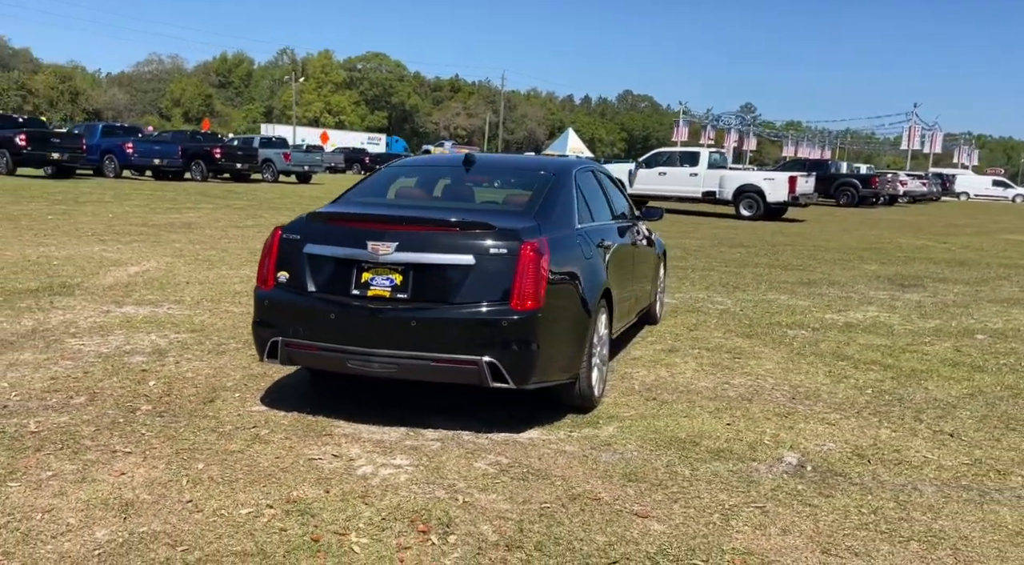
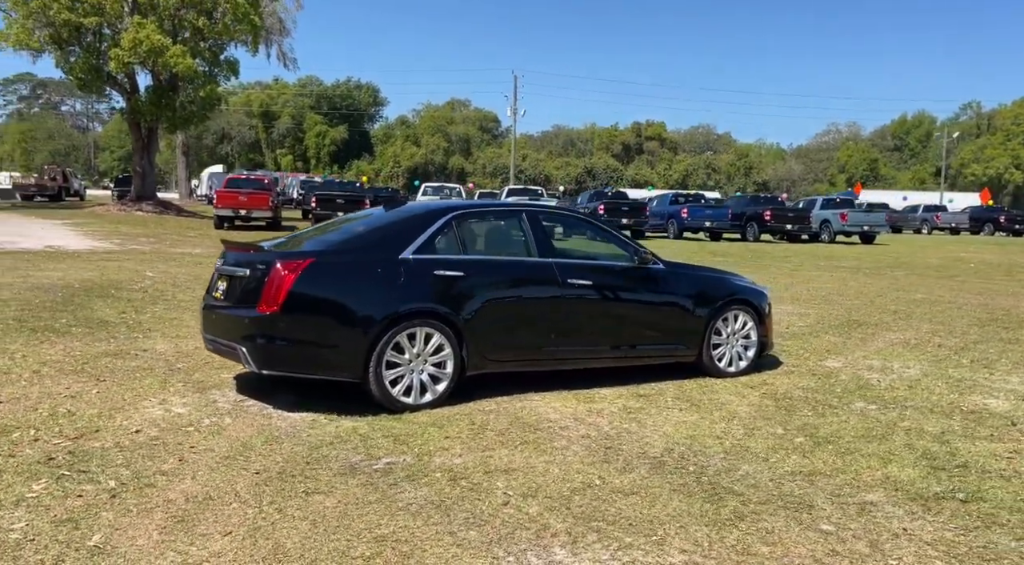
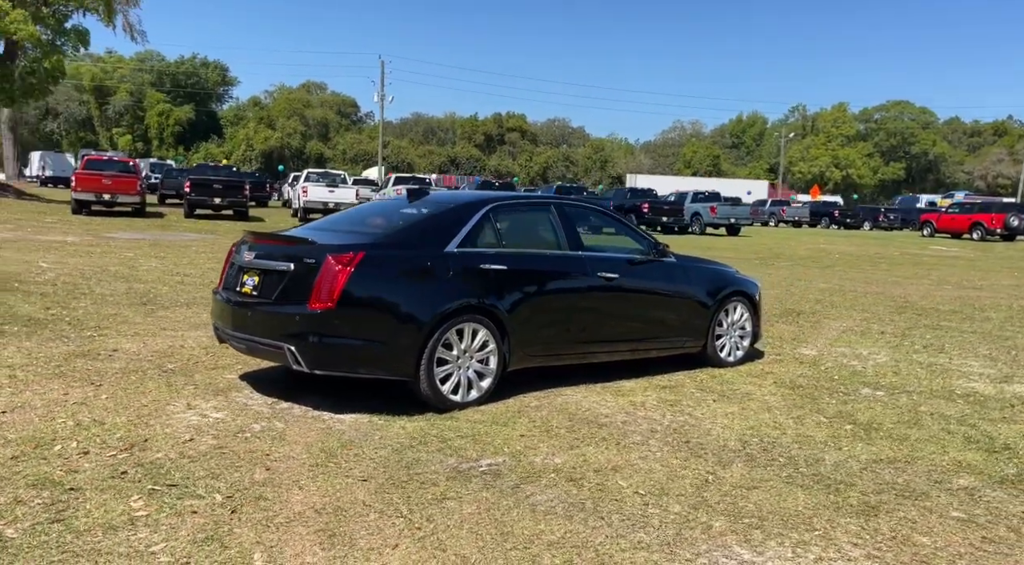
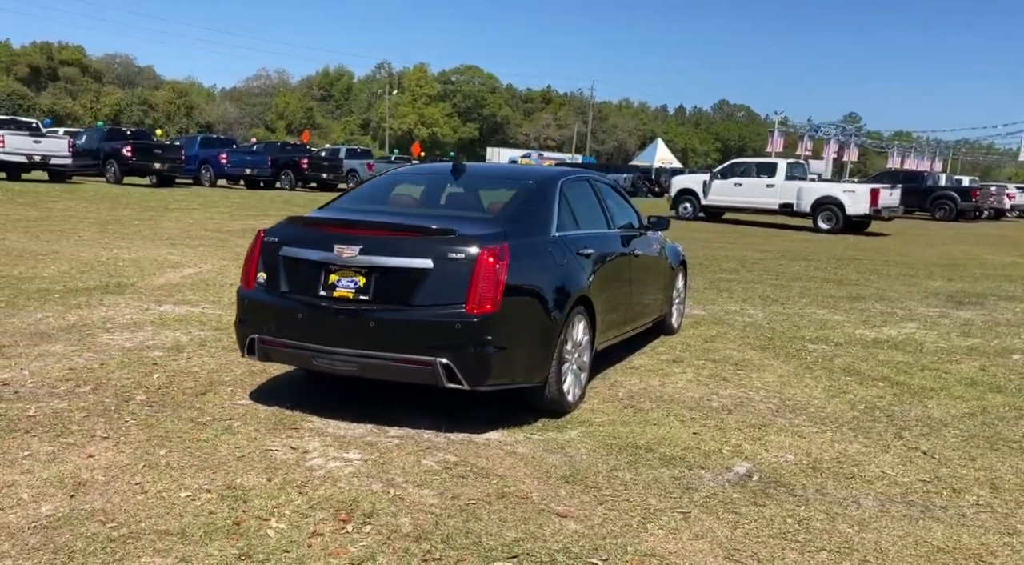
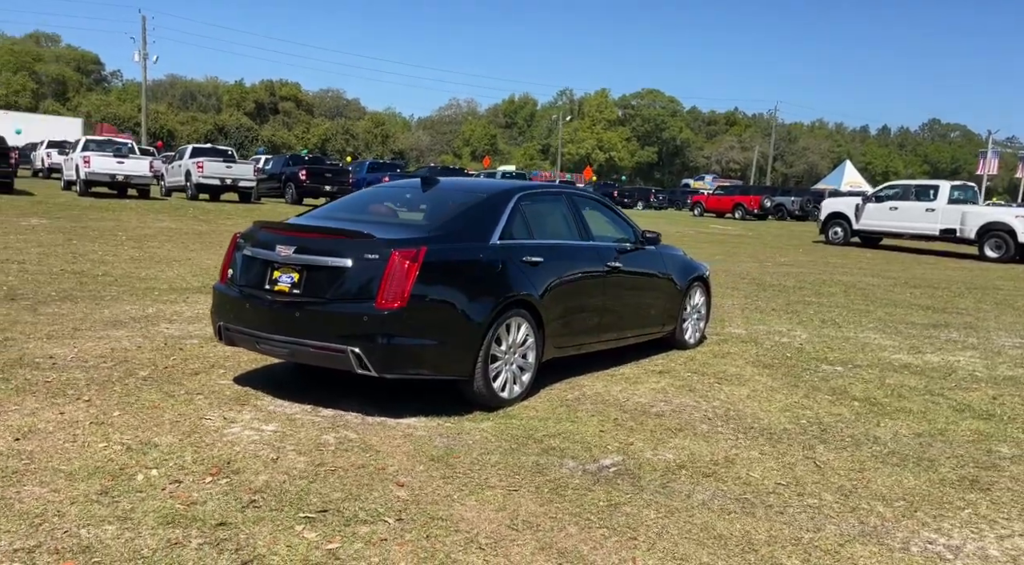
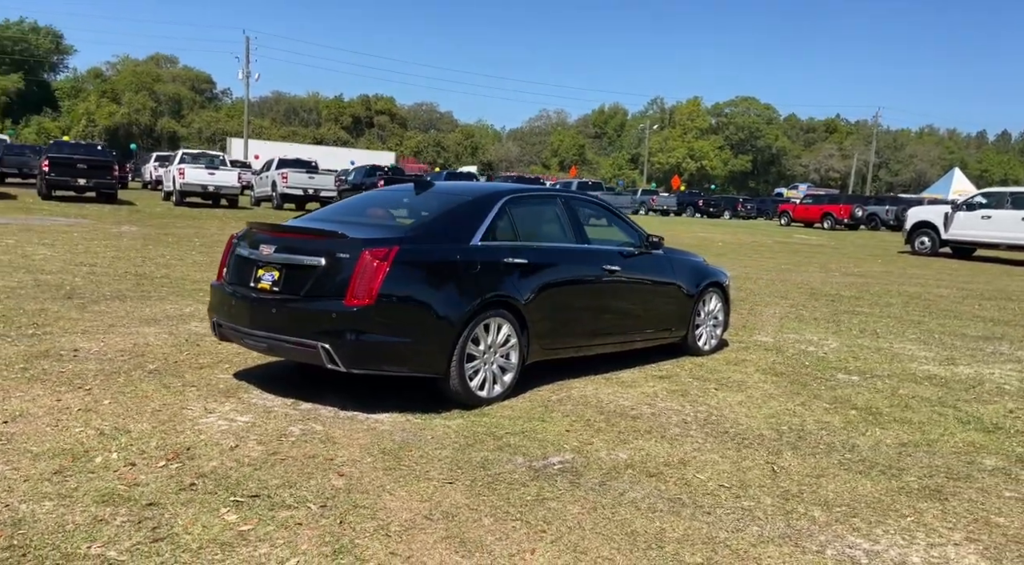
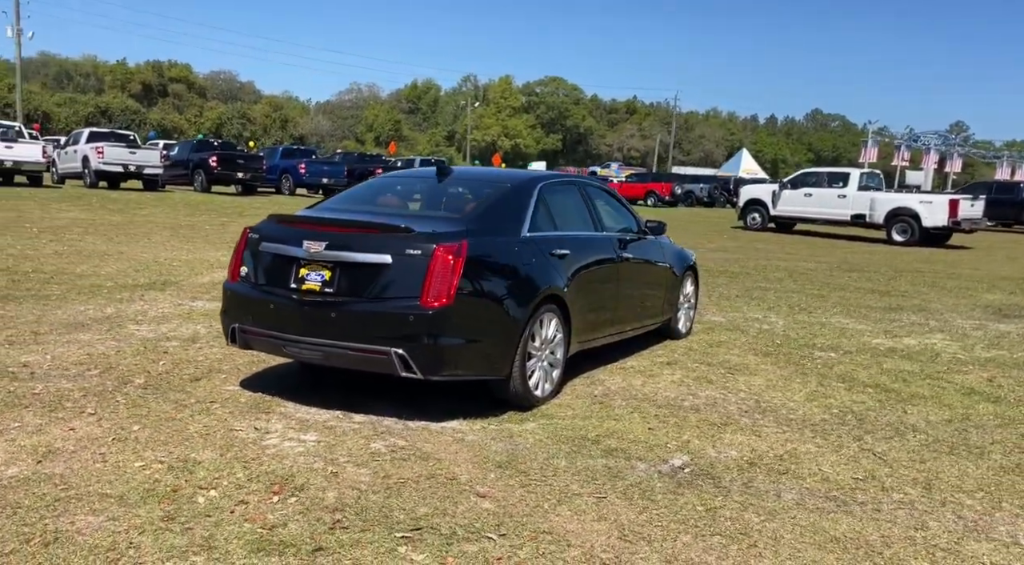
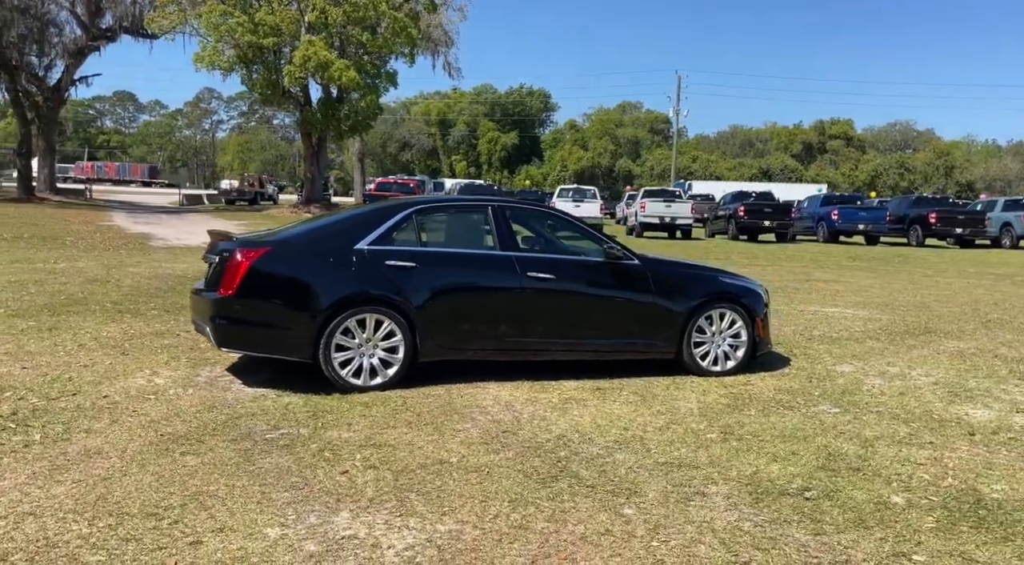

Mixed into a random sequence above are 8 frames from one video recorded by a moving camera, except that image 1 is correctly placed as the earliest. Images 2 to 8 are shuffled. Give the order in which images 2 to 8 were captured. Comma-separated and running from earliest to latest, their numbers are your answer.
4, 7, 5, 6, 3, 2, 8
